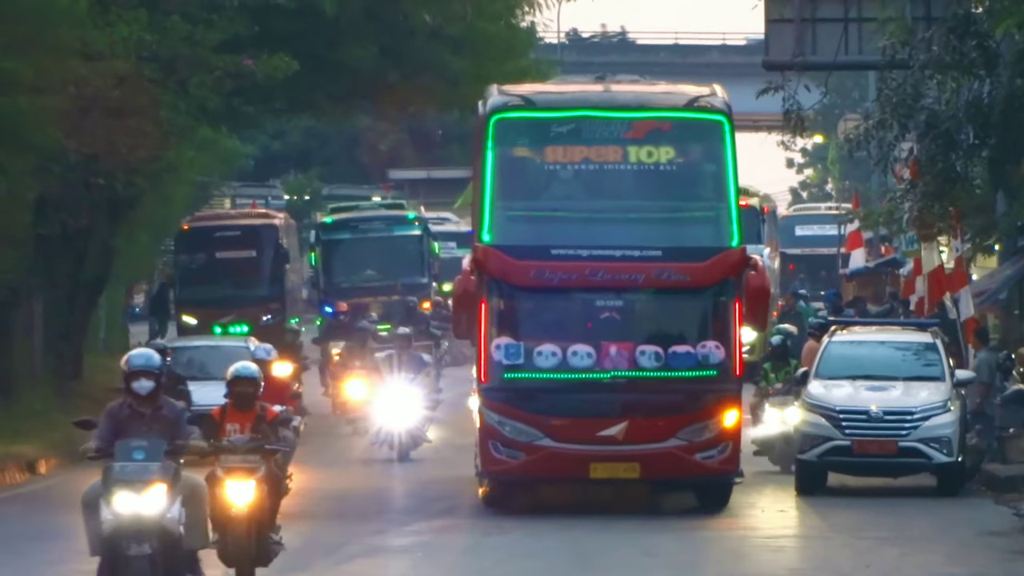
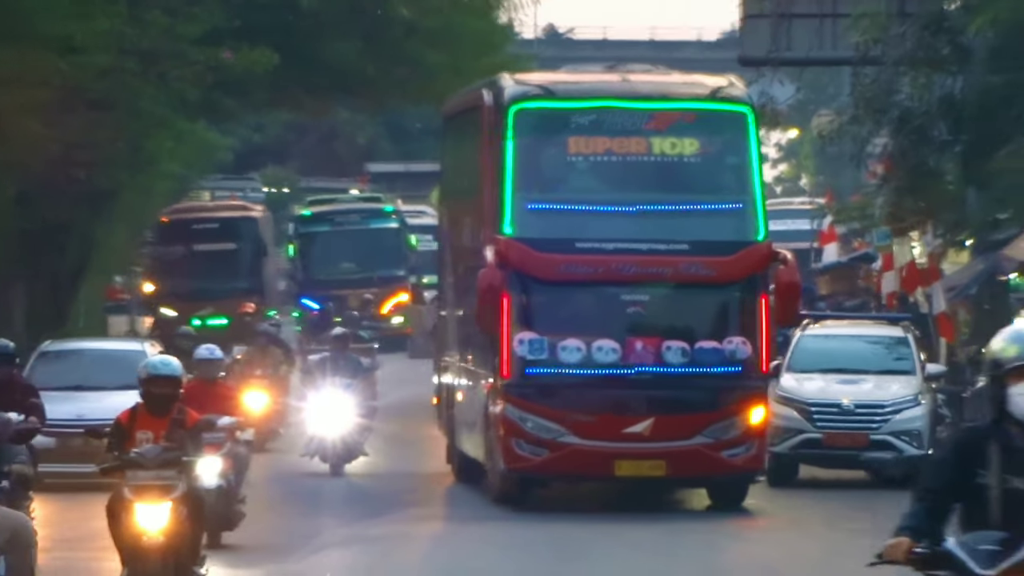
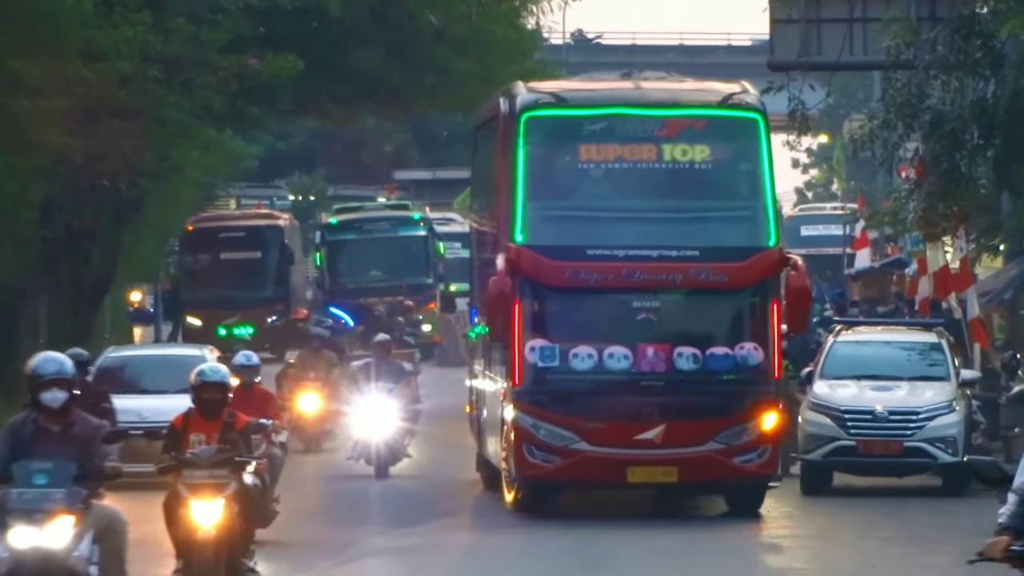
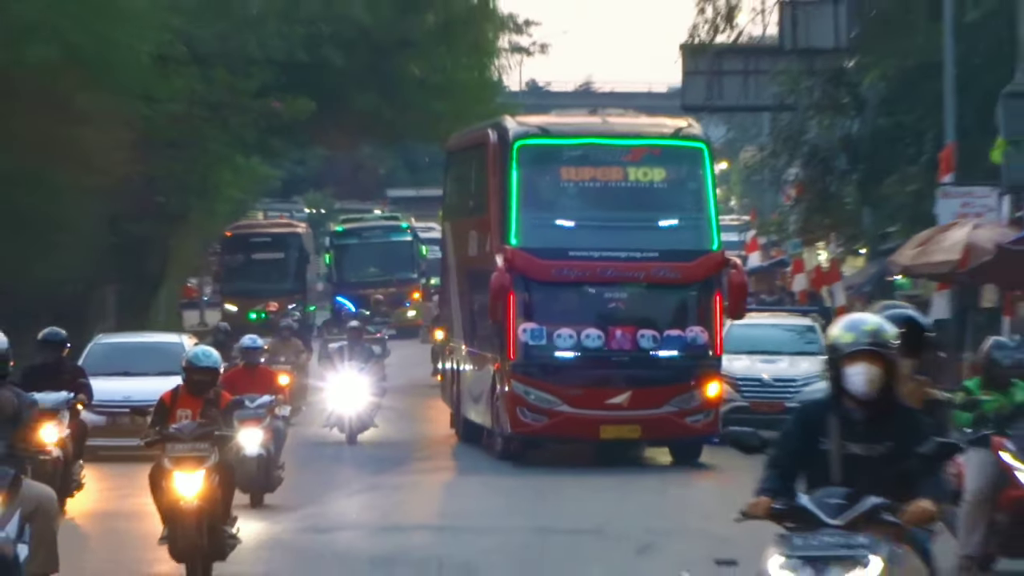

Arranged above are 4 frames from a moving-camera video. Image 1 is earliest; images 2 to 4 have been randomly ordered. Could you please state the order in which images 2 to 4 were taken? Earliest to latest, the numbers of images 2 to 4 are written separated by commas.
3, 2, 4
